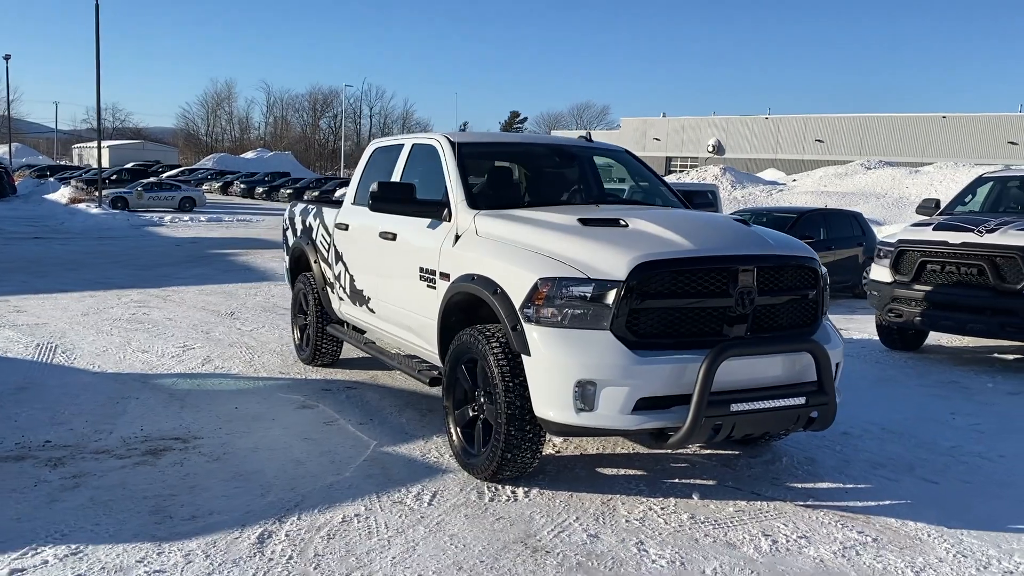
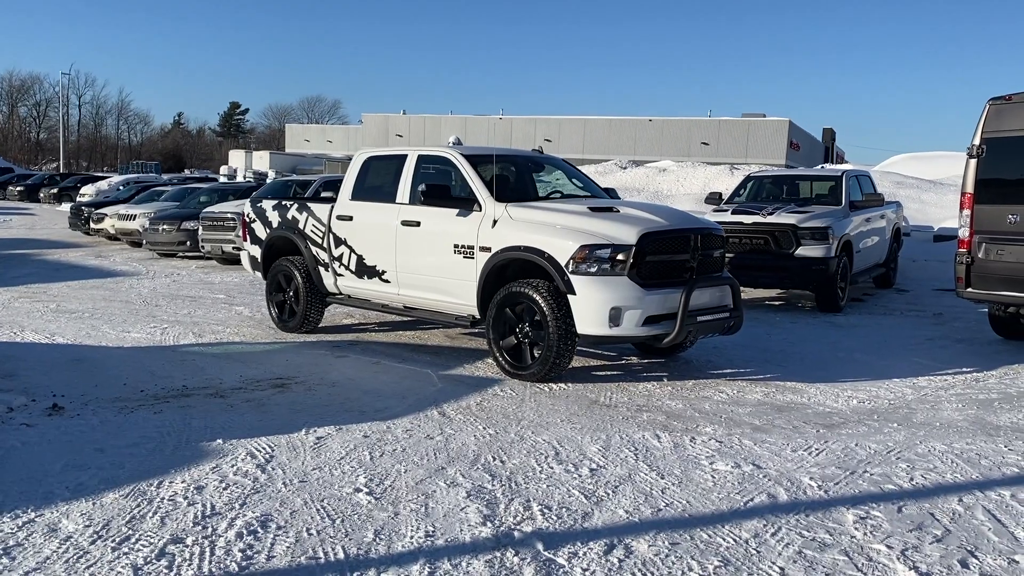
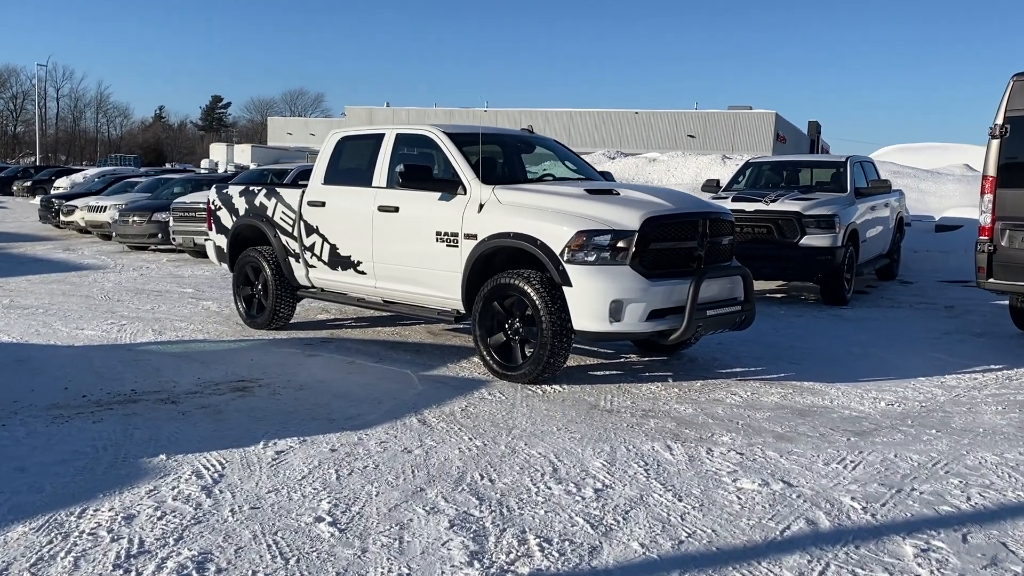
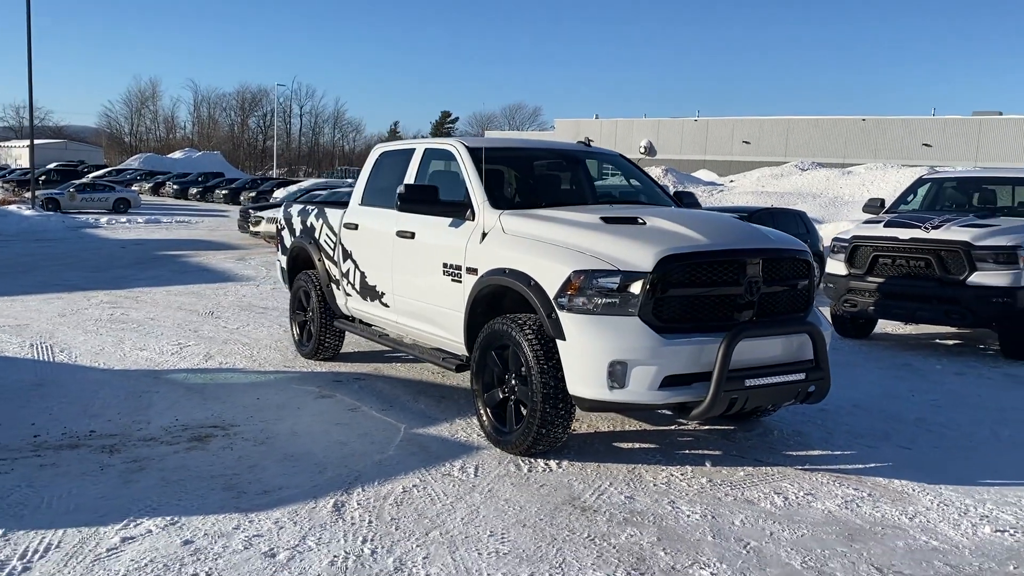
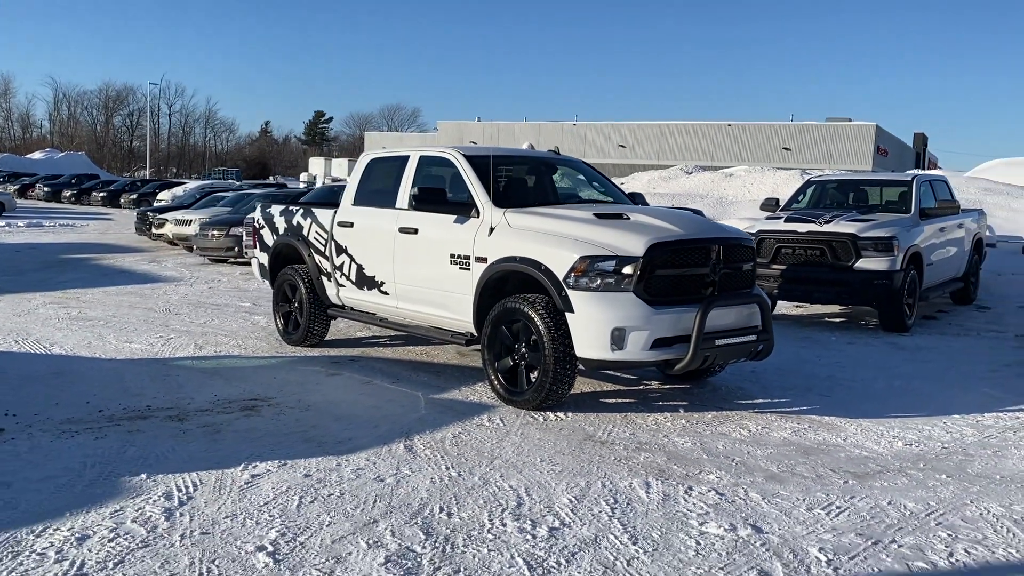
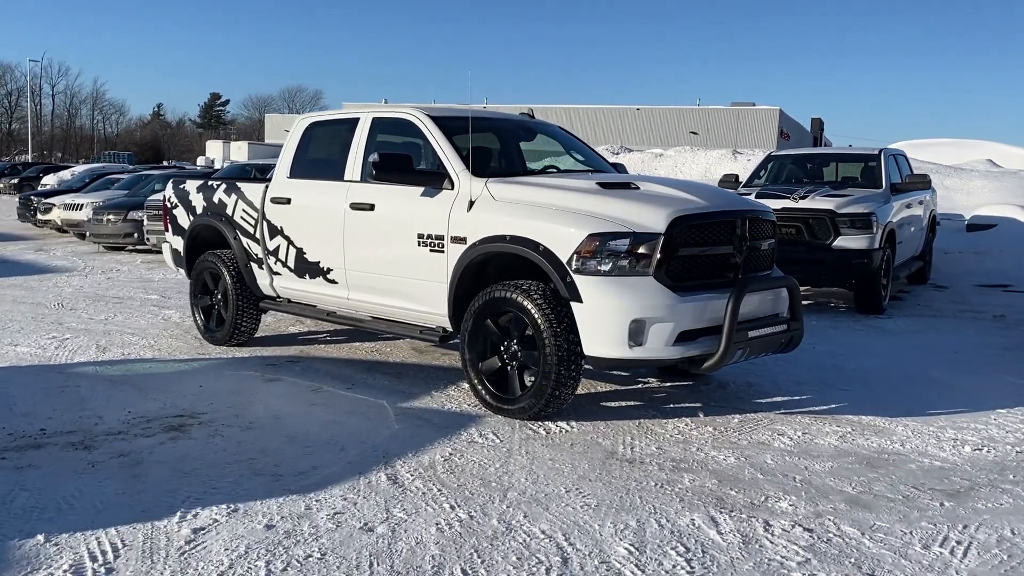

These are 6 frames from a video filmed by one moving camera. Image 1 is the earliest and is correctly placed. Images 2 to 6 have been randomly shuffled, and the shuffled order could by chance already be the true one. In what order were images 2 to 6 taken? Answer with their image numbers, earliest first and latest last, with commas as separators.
4, 5, 2, 3, 6
